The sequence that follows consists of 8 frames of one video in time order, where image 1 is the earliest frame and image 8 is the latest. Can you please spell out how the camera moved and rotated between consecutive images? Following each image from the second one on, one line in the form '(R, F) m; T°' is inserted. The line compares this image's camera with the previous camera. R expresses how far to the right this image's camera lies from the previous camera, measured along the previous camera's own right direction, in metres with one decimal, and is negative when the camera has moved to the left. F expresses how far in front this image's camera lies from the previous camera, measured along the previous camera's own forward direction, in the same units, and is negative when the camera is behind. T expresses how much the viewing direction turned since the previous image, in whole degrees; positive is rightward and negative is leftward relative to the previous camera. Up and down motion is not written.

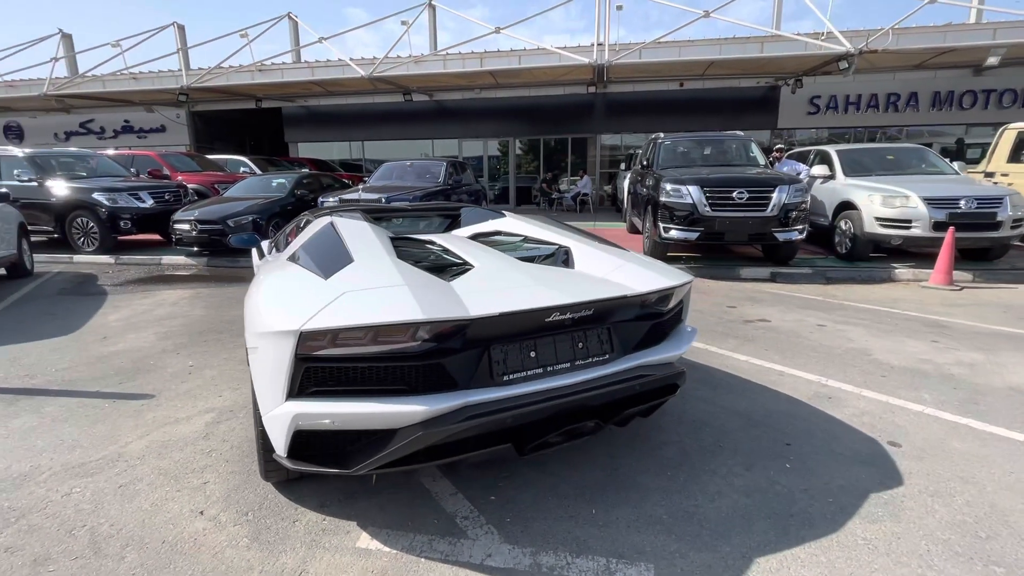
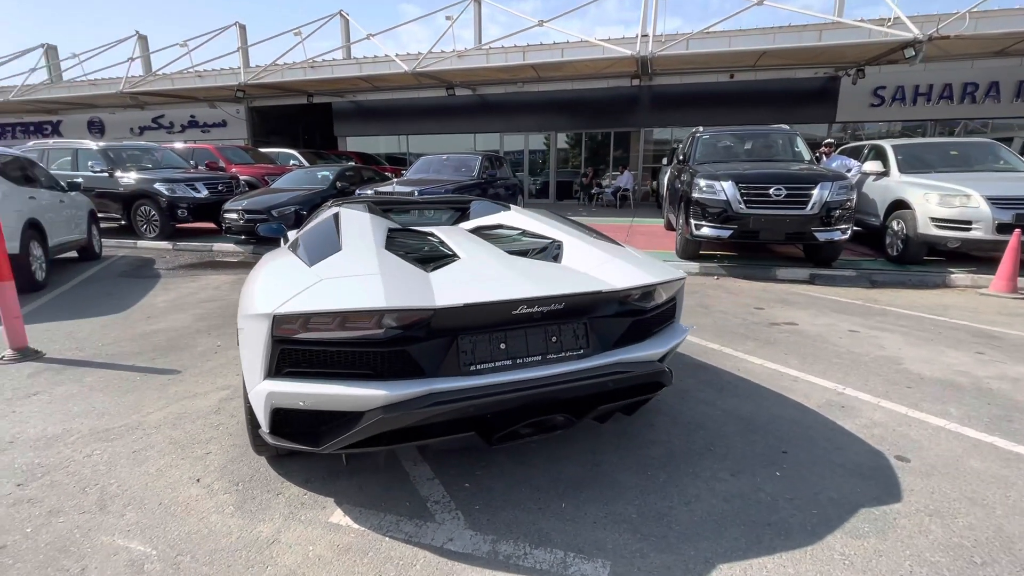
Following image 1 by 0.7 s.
(+0.3, 0.0) m; -5°
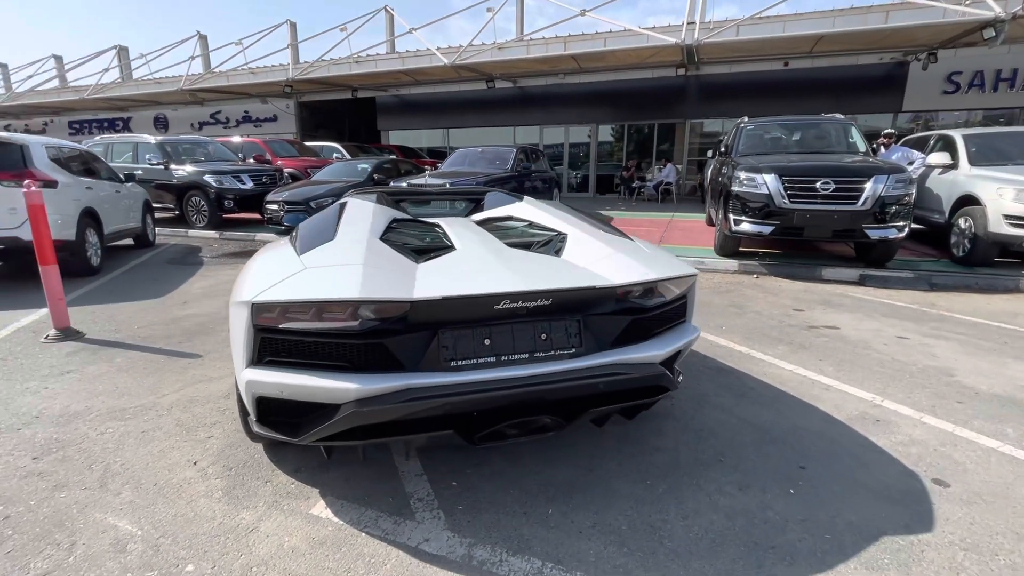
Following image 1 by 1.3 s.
(+0.2, +0.1) m; -5°
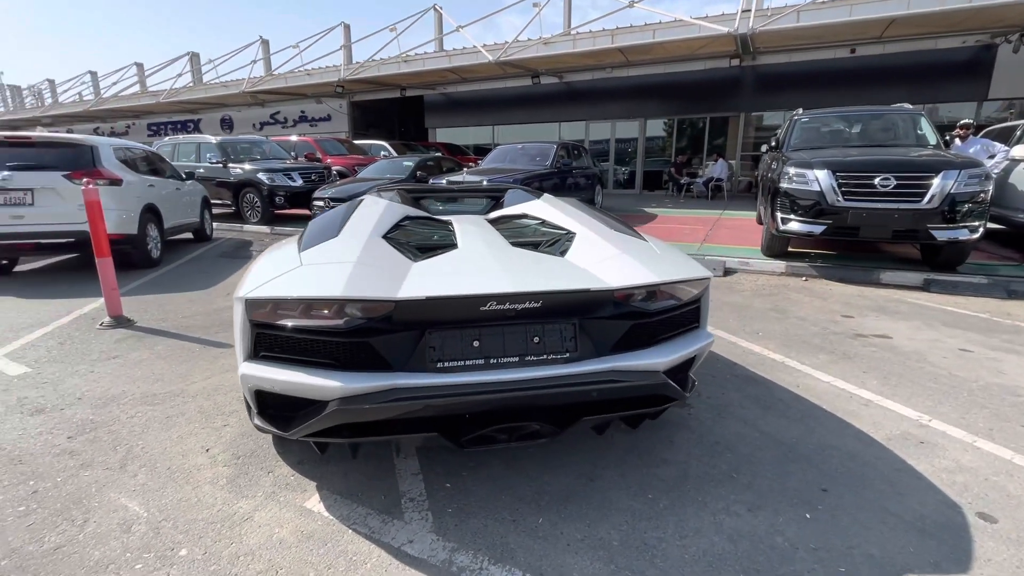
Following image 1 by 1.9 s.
(+0.2, +0.1) m; -6°
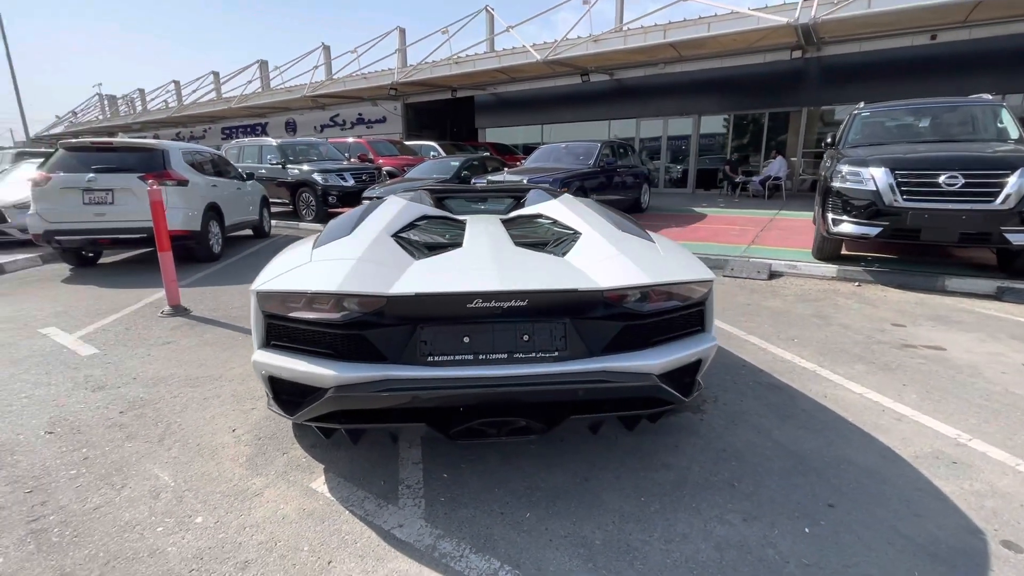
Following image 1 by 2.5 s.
(+0.3, 0.0) m; -6°
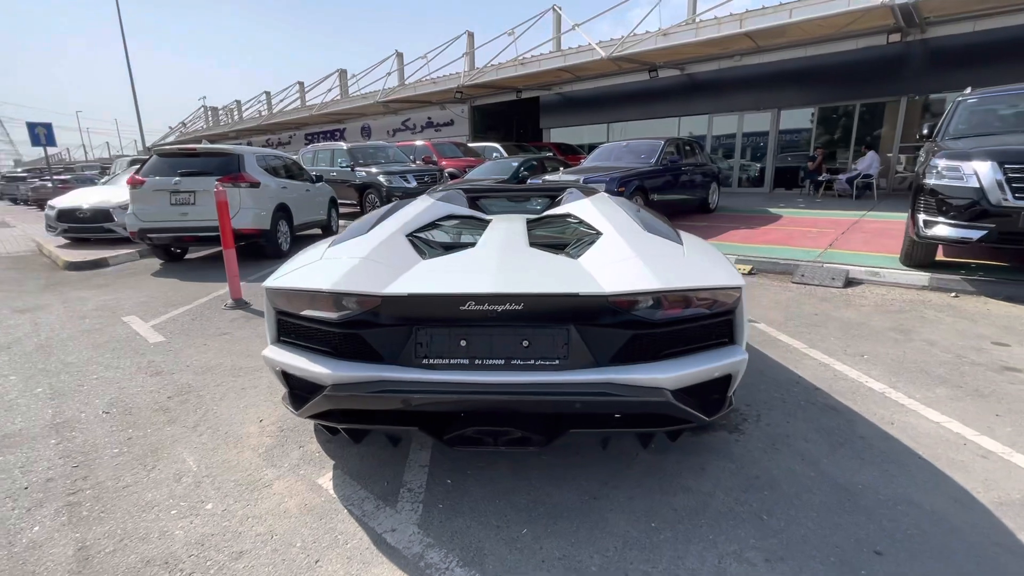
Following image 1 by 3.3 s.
(+0.3, +0.1) m; -8°
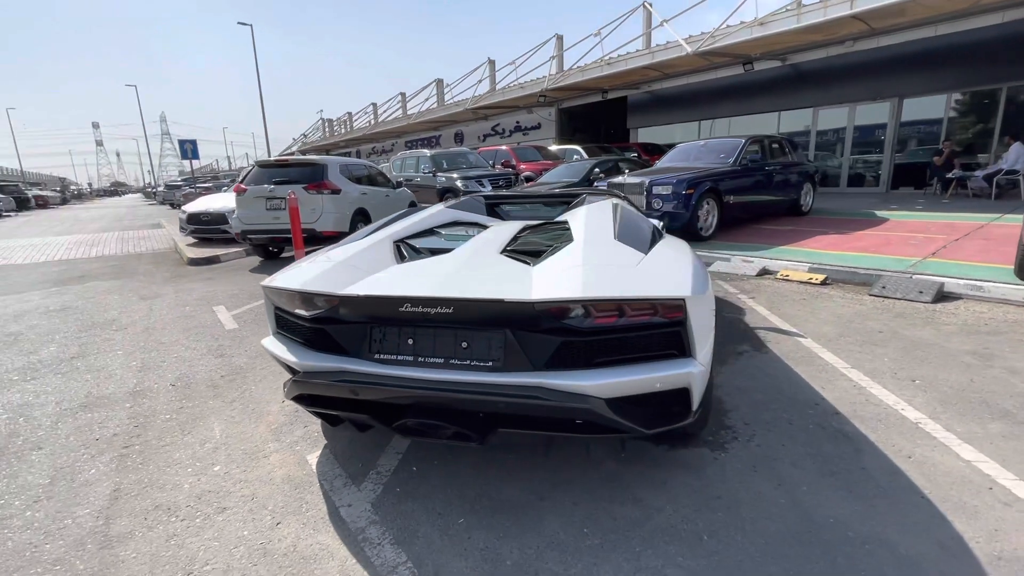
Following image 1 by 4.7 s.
(+0.7, -0.1) m; -11°
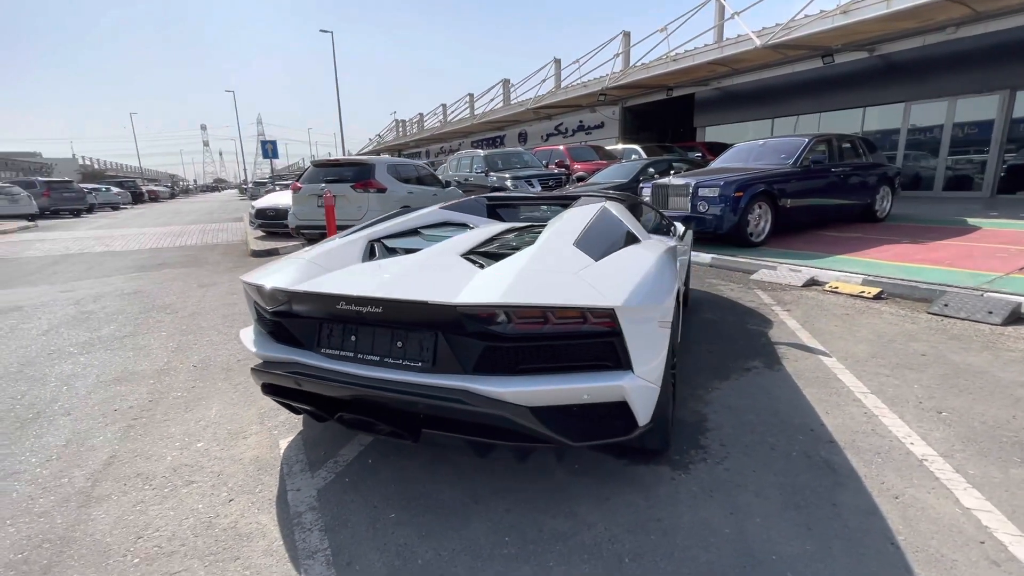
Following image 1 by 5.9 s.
(+0.6, 0.0) m; -8°
